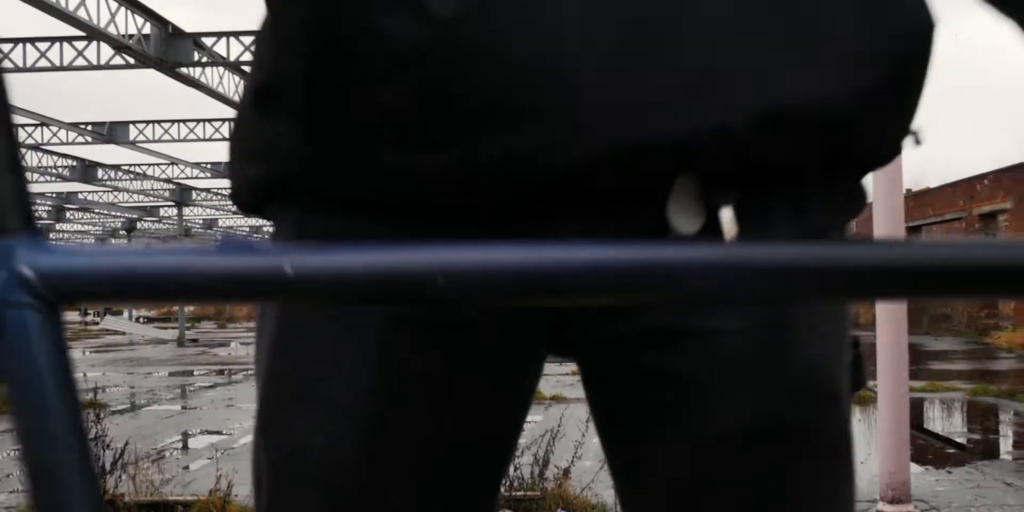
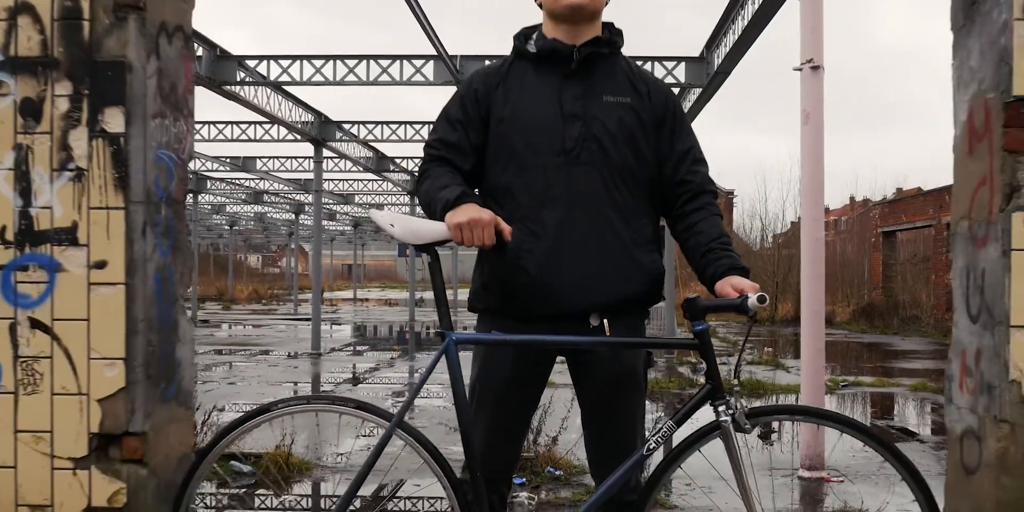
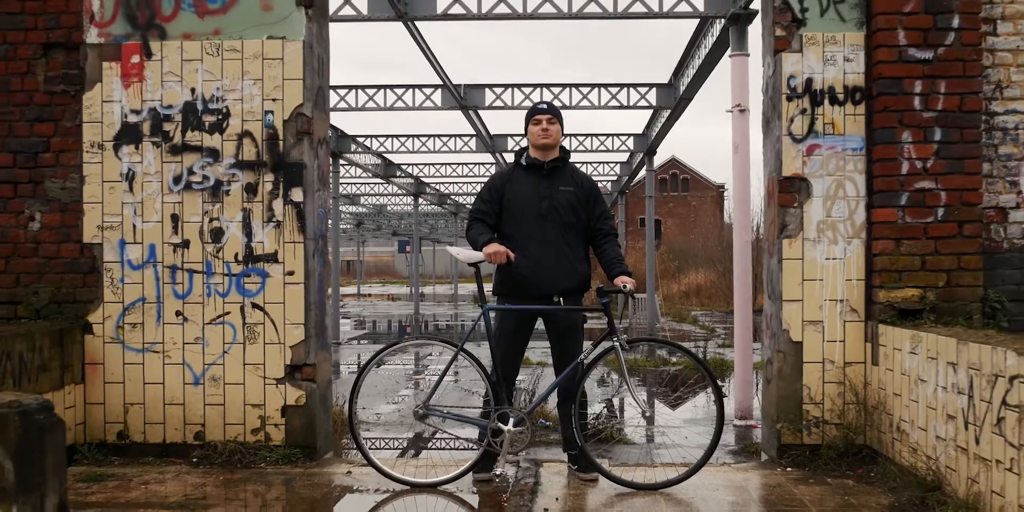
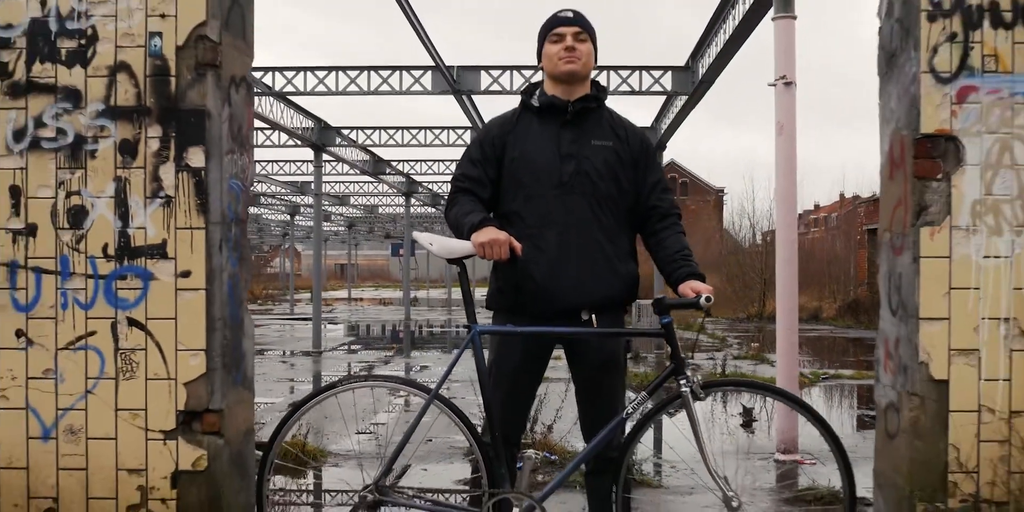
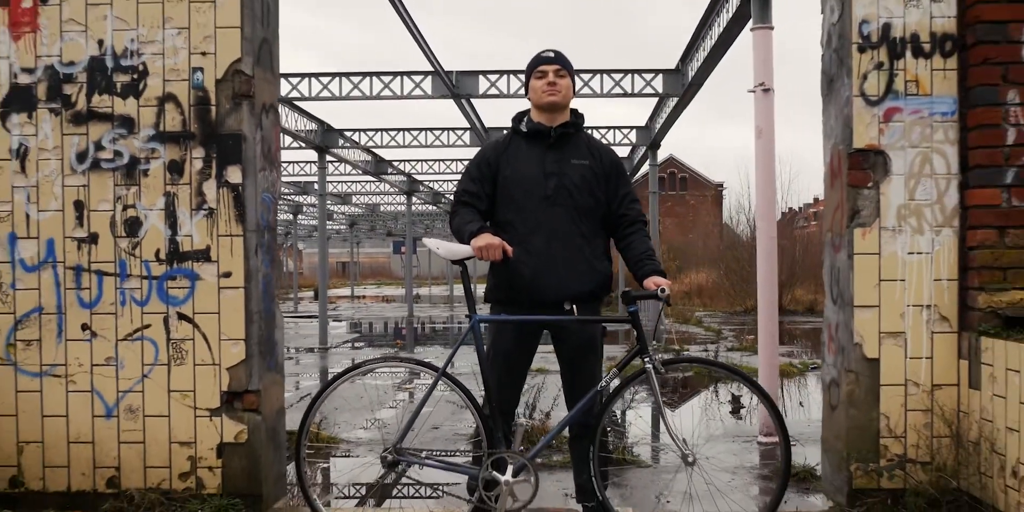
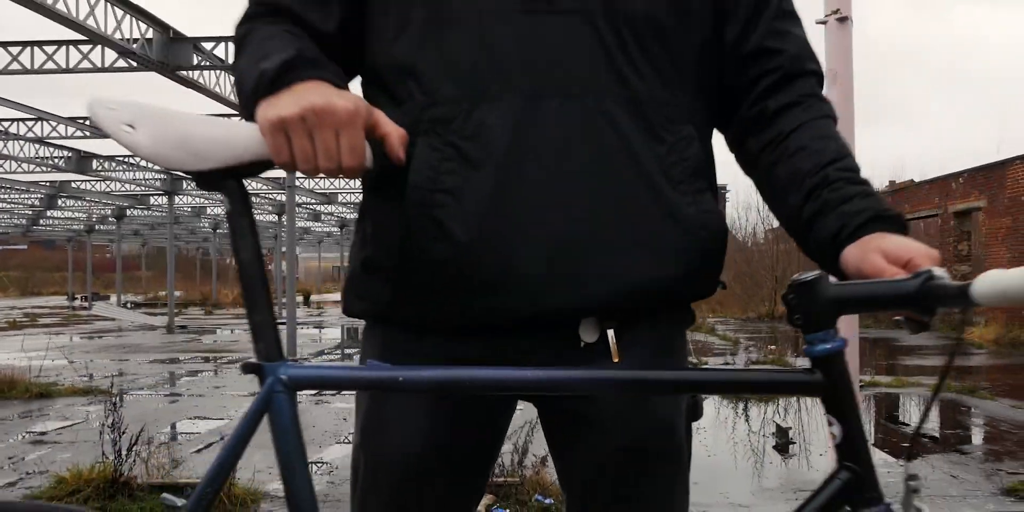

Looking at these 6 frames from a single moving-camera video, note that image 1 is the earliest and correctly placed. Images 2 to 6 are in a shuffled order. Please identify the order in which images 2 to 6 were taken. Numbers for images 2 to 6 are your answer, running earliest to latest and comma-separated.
6, 2, 4, 5, 3
